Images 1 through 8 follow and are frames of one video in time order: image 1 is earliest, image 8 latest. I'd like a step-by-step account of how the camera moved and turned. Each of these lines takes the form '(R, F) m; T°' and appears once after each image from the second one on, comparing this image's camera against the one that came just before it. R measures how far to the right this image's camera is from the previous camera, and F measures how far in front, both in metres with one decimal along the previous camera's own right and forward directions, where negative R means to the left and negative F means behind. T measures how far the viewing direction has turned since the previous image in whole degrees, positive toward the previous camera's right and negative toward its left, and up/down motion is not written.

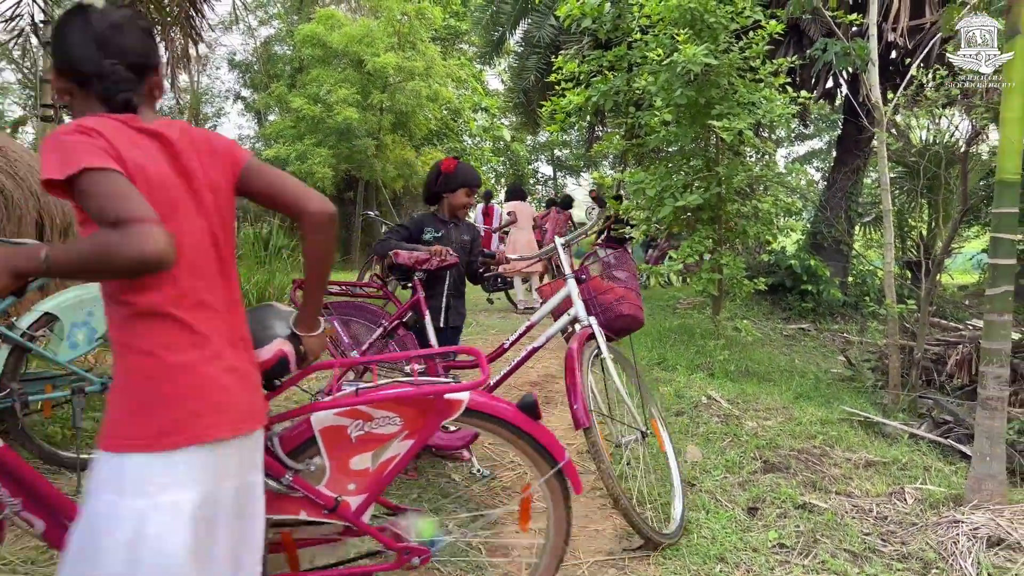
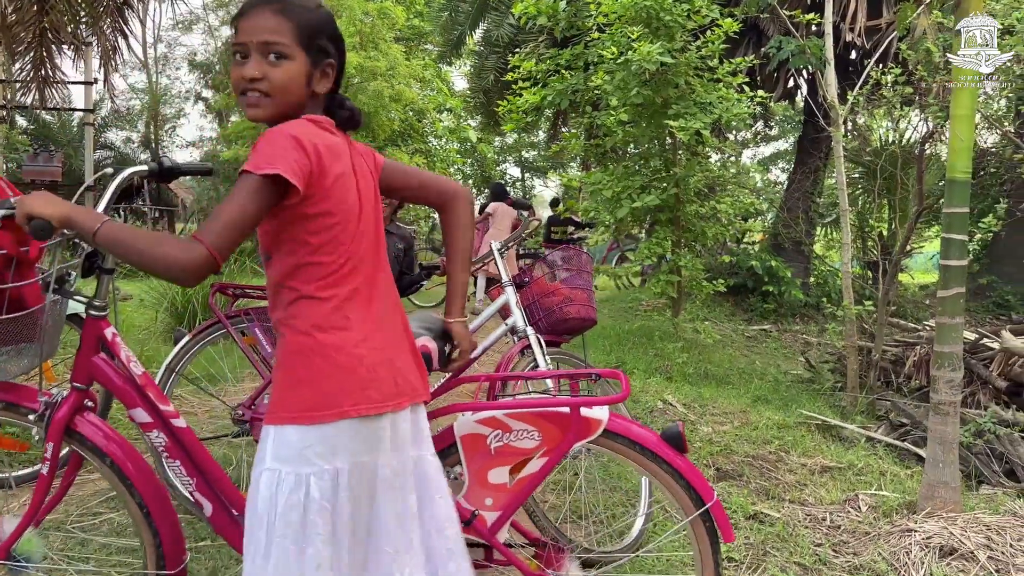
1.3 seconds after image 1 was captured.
(+0.1, +0.1) m; +2°
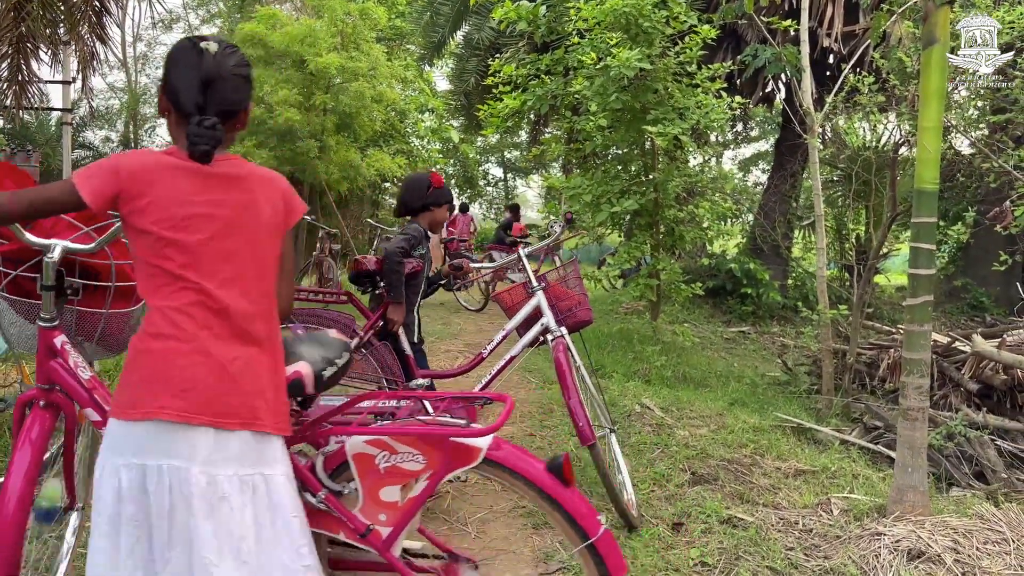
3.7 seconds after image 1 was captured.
(0.0, 0.0) m; +1°
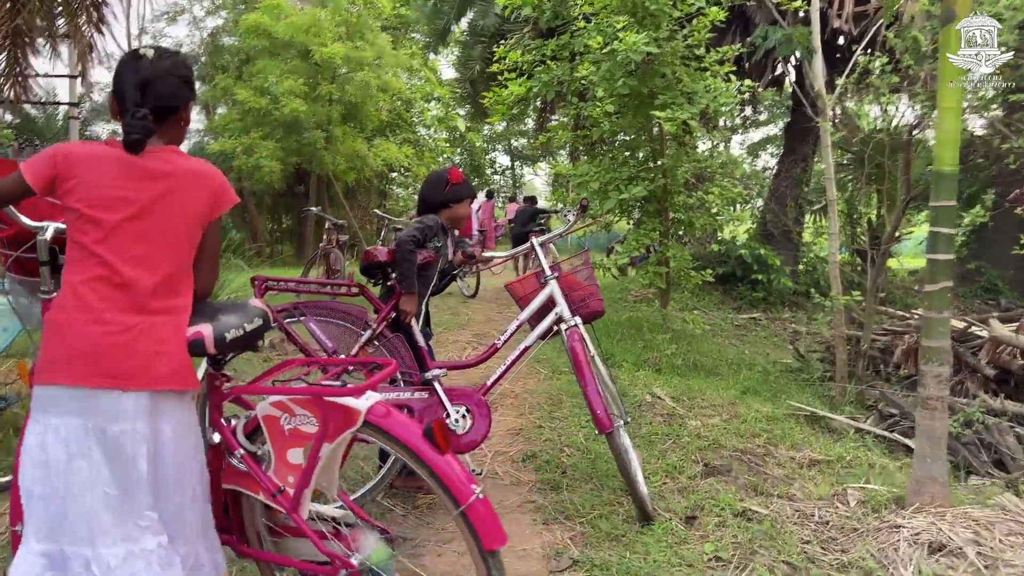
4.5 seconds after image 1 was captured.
(0.0, +0.1) m; -1°
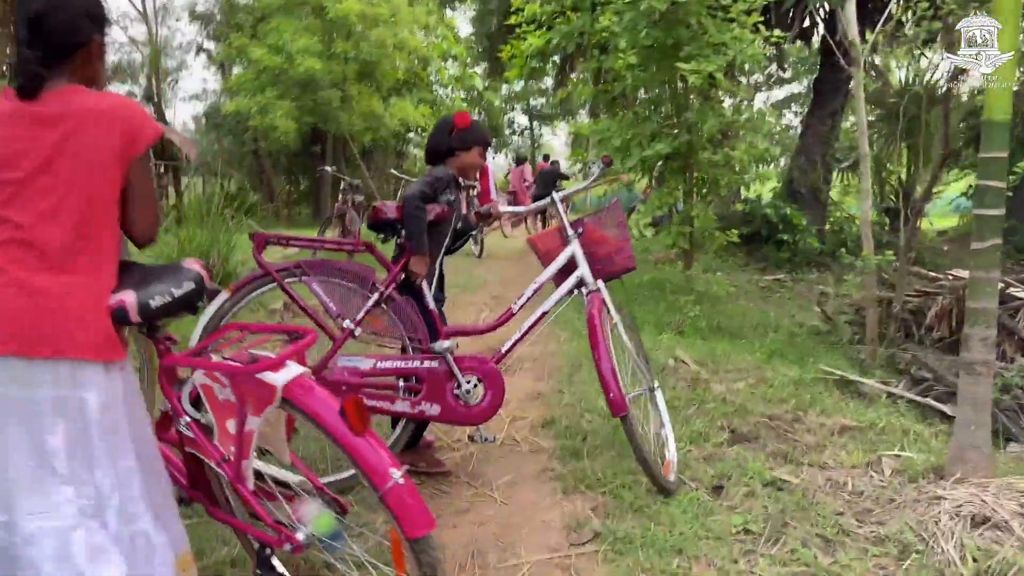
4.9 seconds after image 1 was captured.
(0.0, +0.1) m; -2°
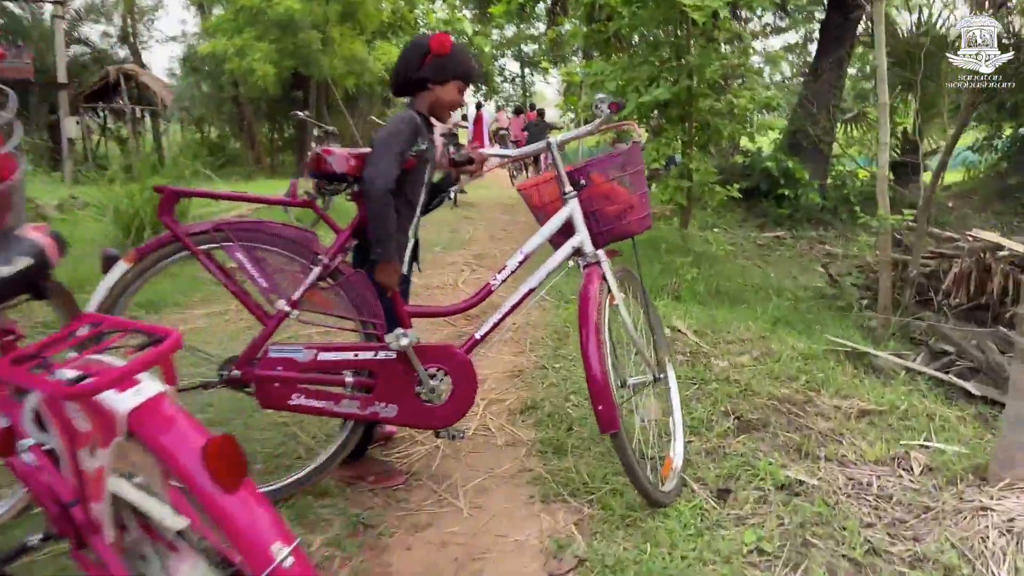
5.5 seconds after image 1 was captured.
(+0.1, +0.4) m; +1°
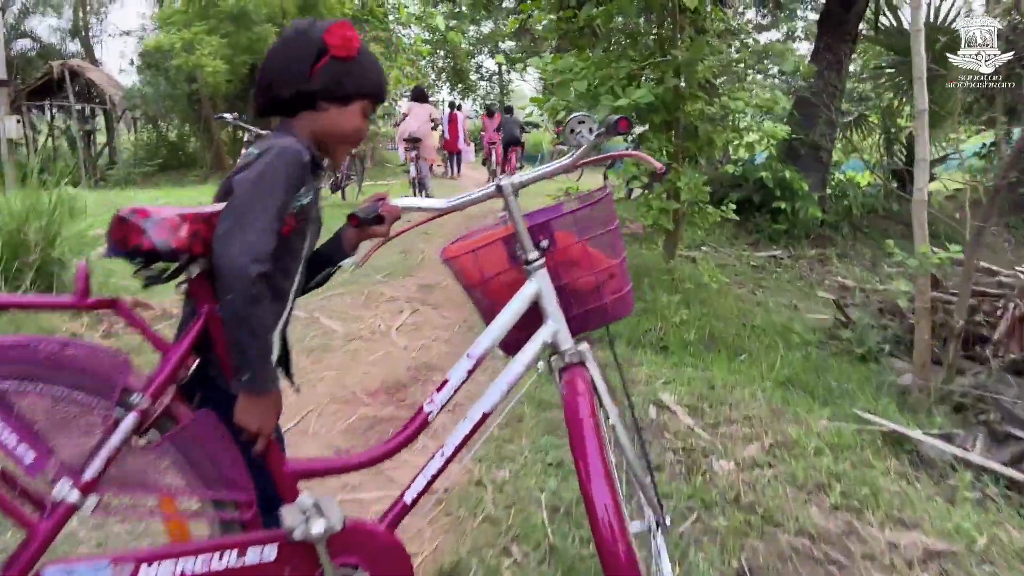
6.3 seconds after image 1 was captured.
(+0.2, +0.9) m; +1°
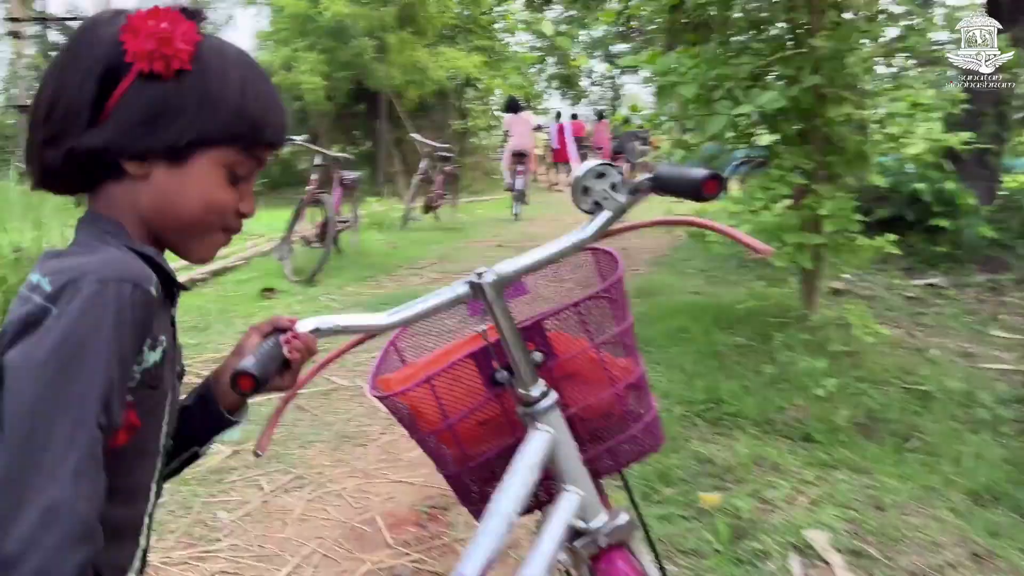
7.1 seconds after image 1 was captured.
(+0.1, +0.8) m; -9°
